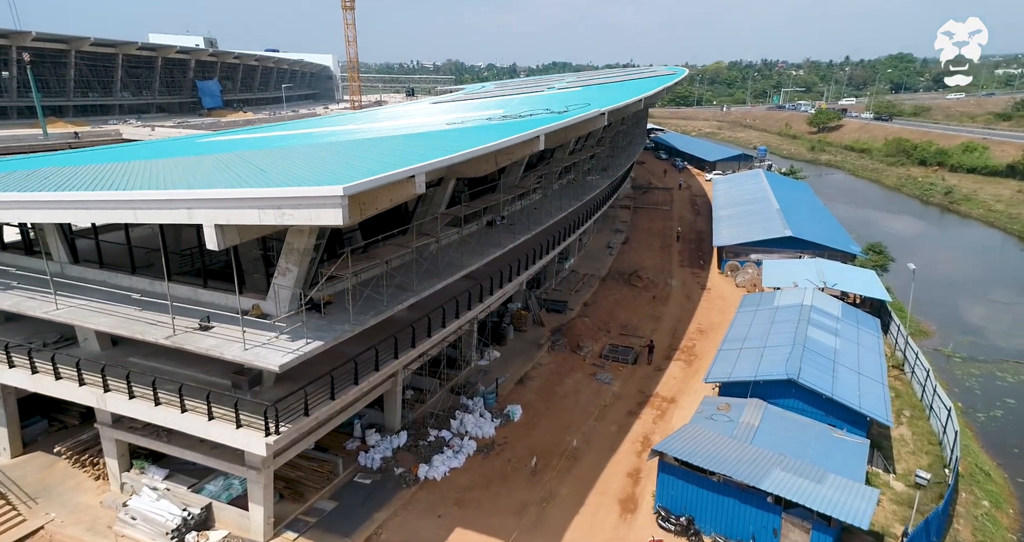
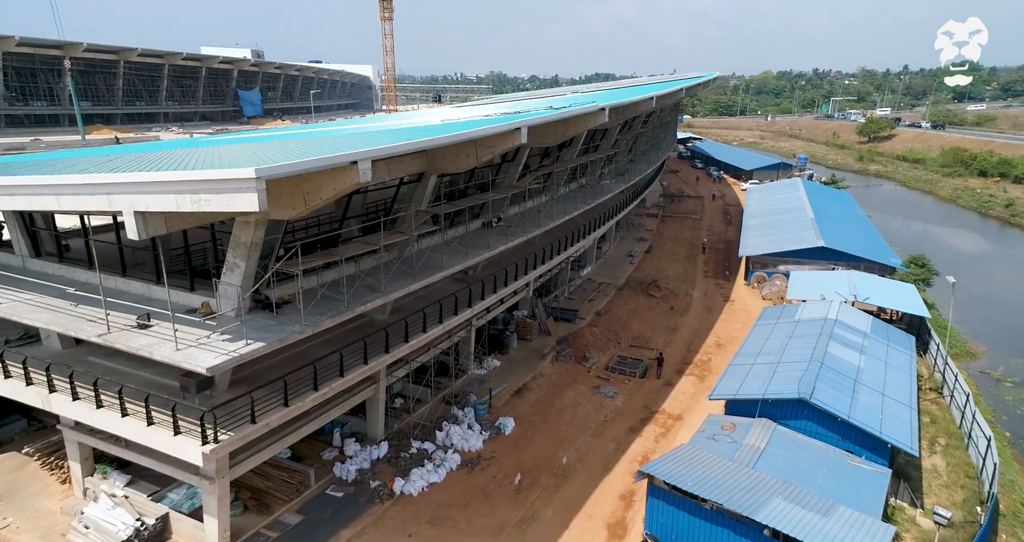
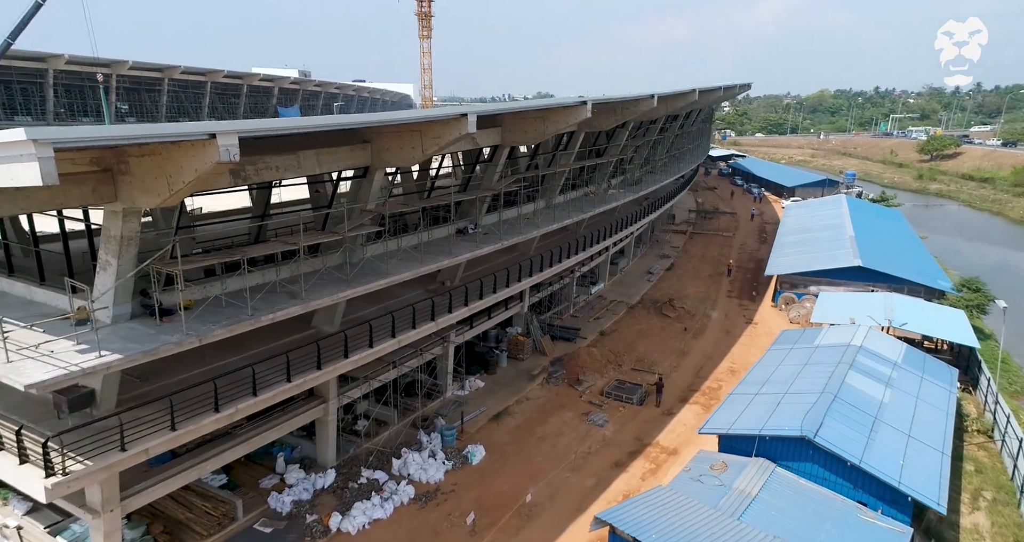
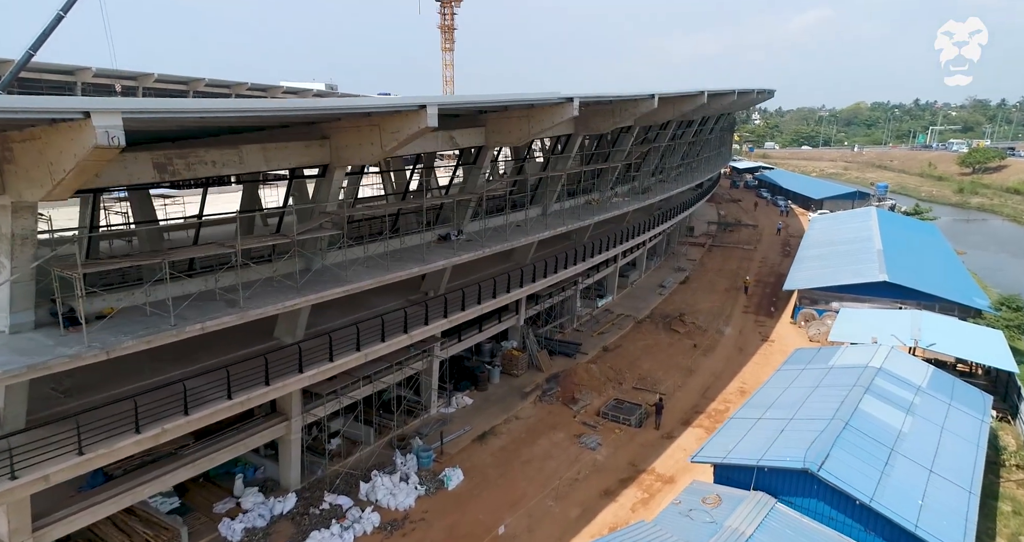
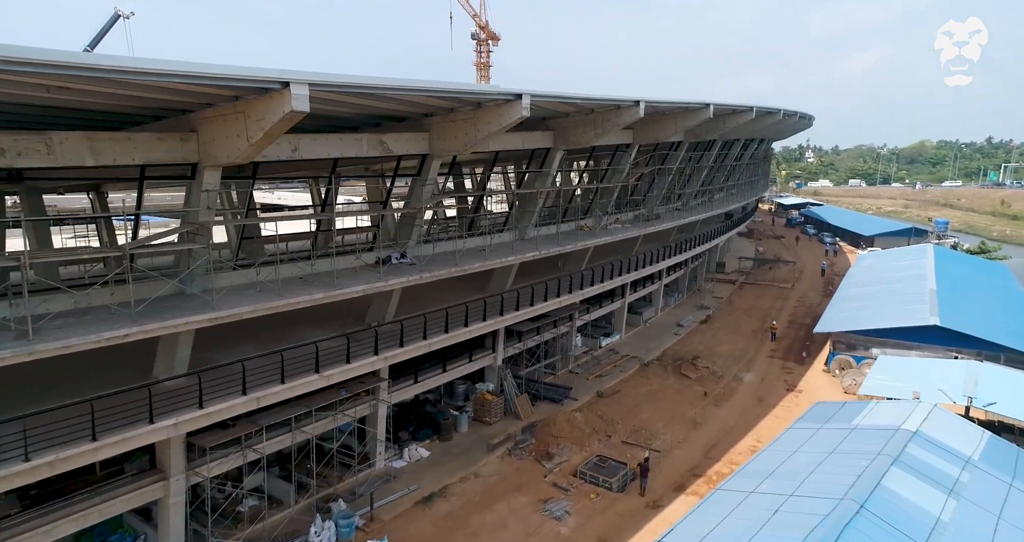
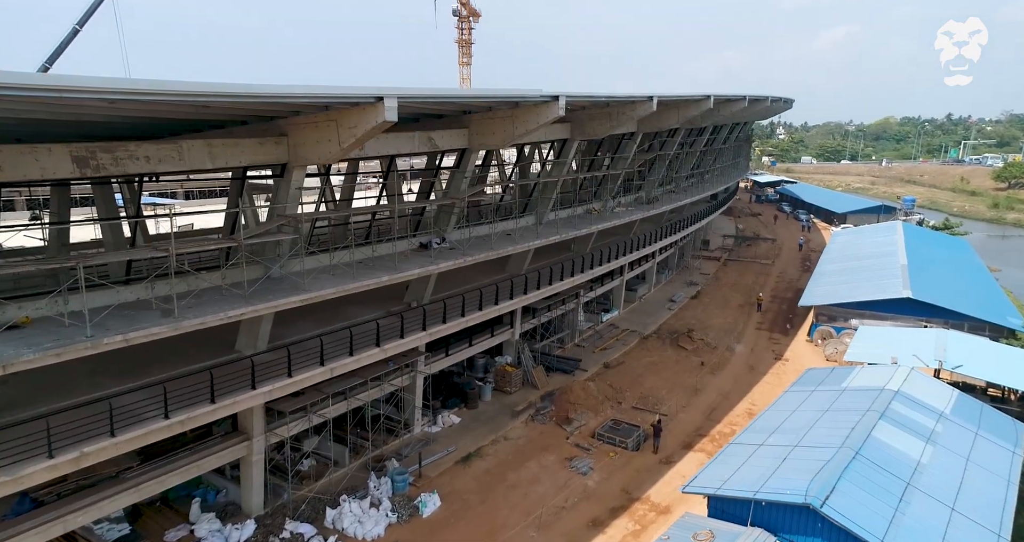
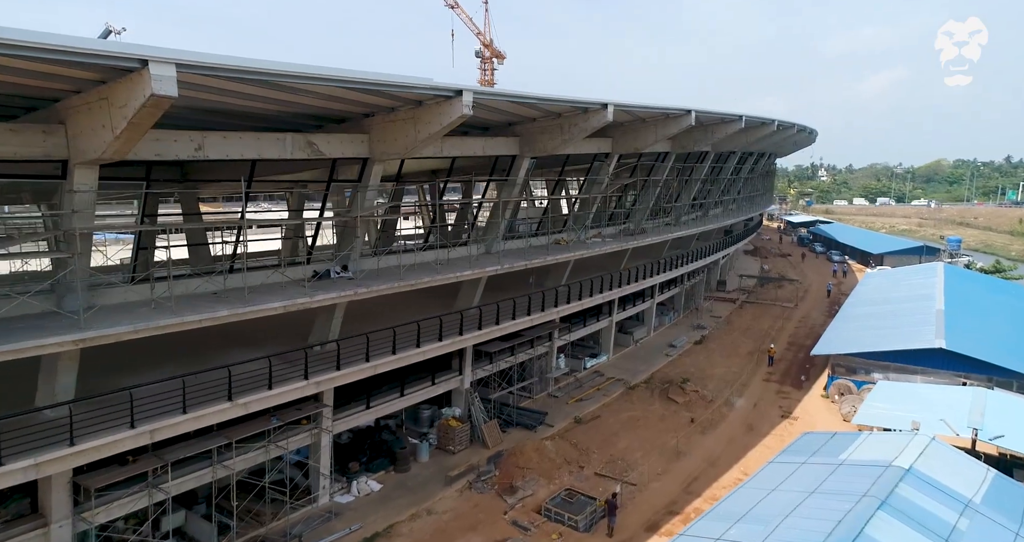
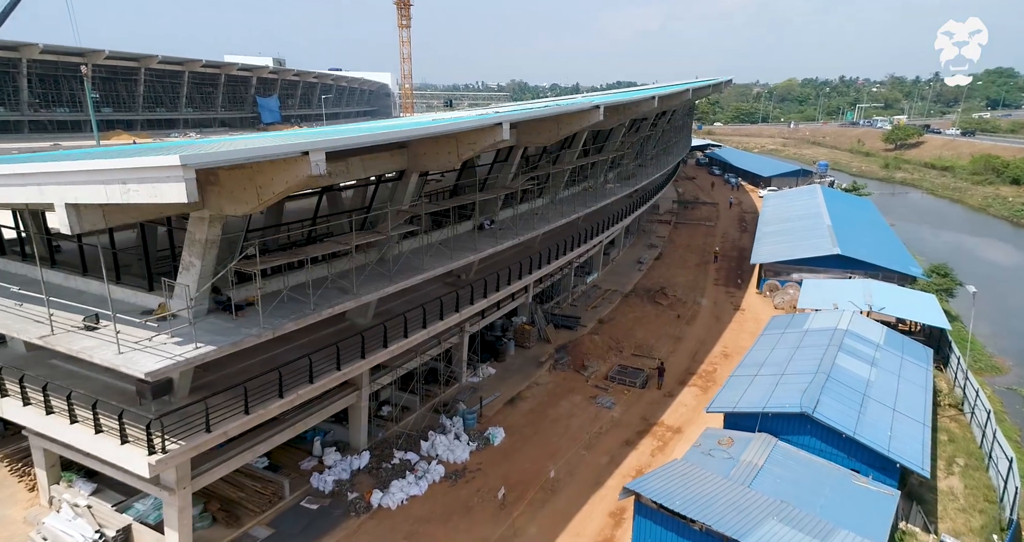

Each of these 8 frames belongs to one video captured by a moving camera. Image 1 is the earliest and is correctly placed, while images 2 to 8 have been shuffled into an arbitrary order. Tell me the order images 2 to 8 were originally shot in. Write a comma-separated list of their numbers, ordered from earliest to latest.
2, 8, 3, 4, 6, 5, 7
